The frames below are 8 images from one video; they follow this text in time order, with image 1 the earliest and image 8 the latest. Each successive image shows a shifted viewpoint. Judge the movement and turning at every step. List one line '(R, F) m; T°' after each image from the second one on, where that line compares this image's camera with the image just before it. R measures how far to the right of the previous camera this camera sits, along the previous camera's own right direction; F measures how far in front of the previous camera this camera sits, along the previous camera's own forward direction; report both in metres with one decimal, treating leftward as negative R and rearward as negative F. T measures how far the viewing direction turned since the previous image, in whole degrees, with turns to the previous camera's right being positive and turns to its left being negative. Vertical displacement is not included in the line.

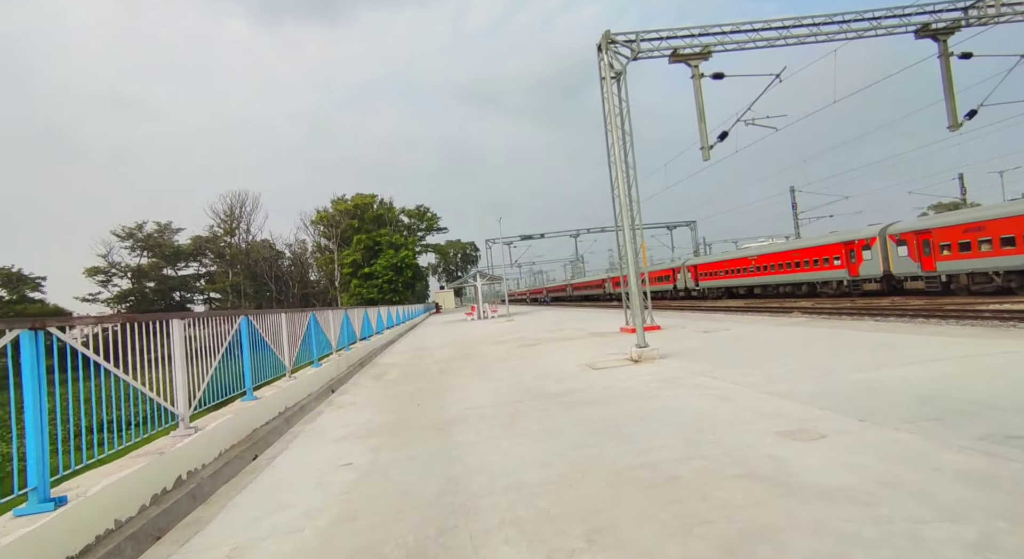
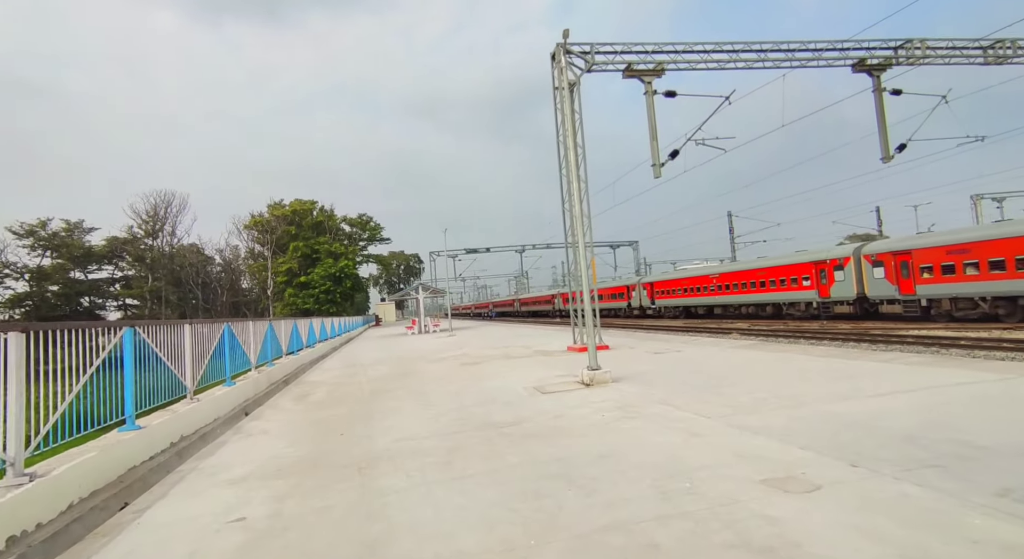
(0.0, +0.9) m; +6°
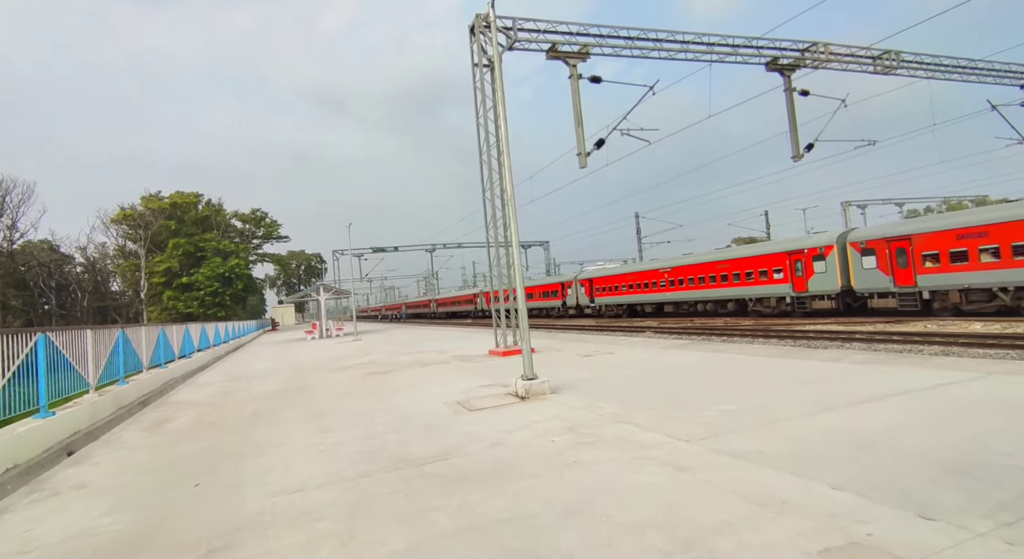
(-0.1, +1.6) m; +10°
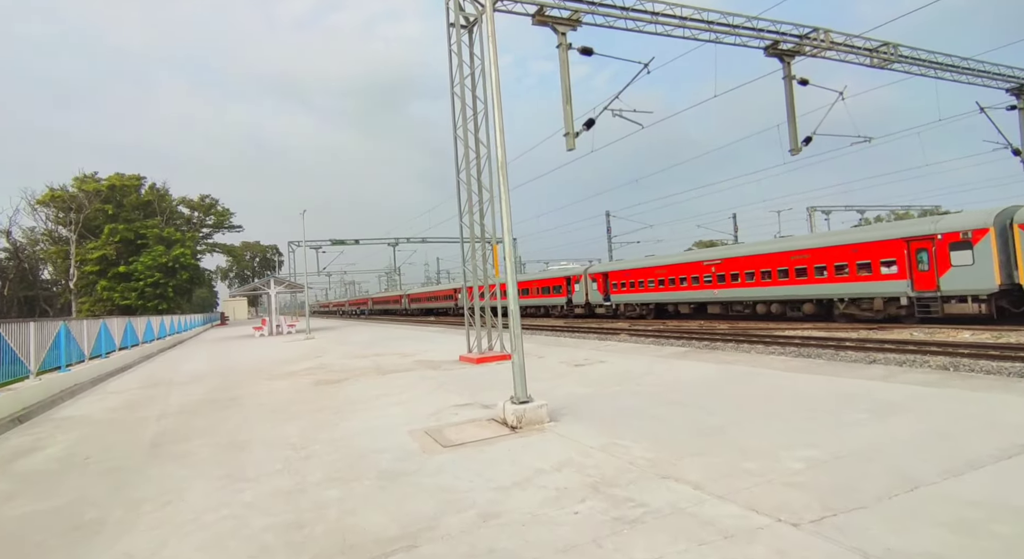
(-0.3, +1.9) m; +4°
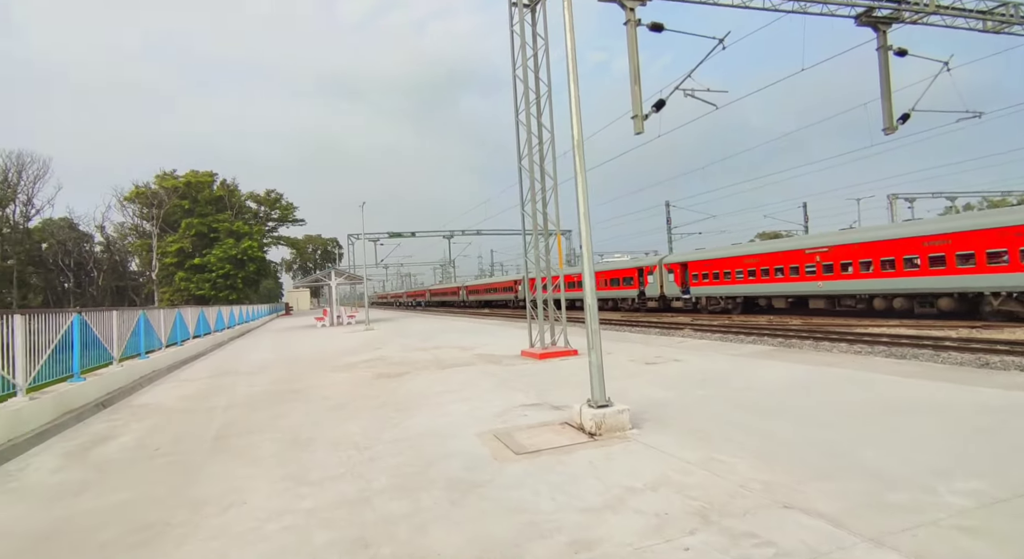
(-0.3, +0.5) m; -6°
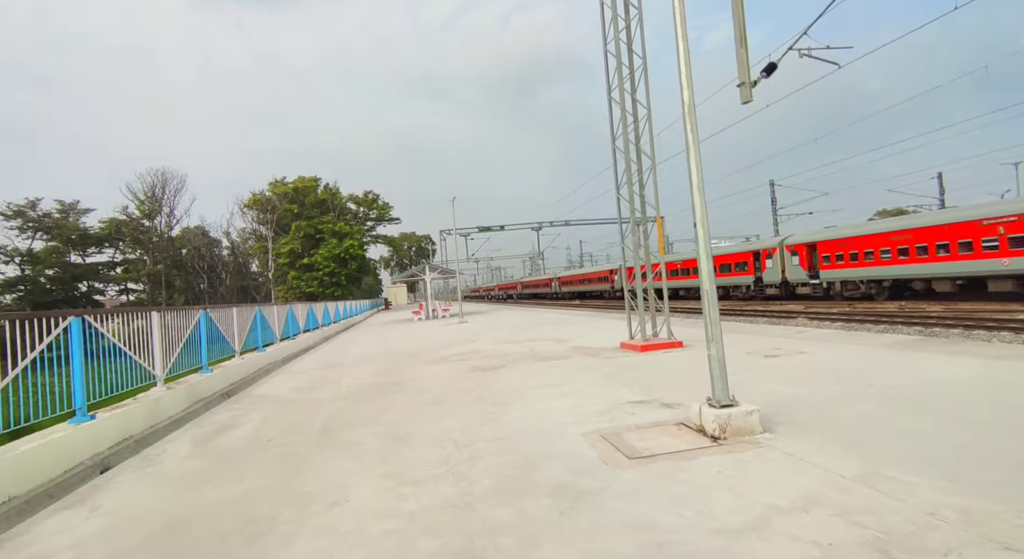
(-0.2, +0.4) m; -10°
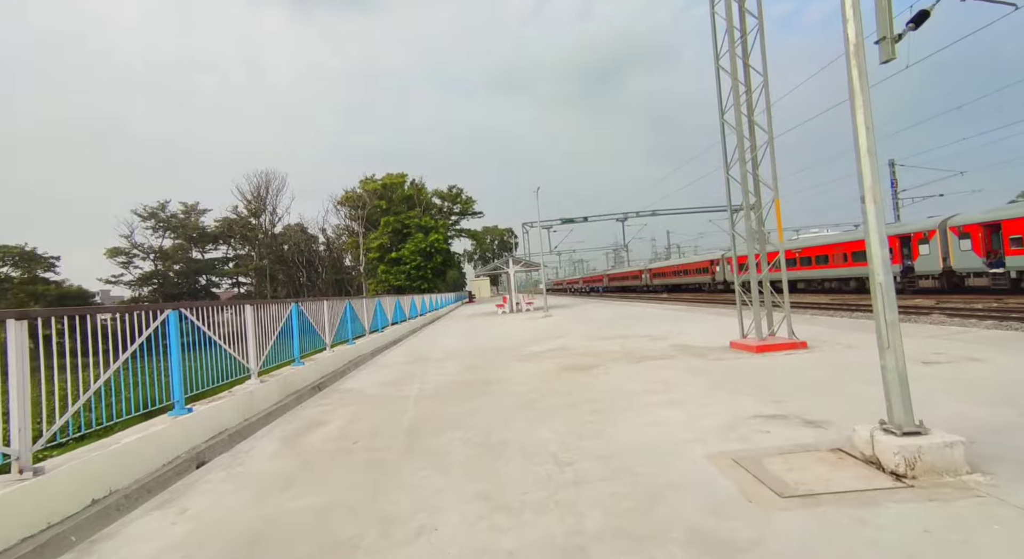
(-0.2, +0.7) m; -9°
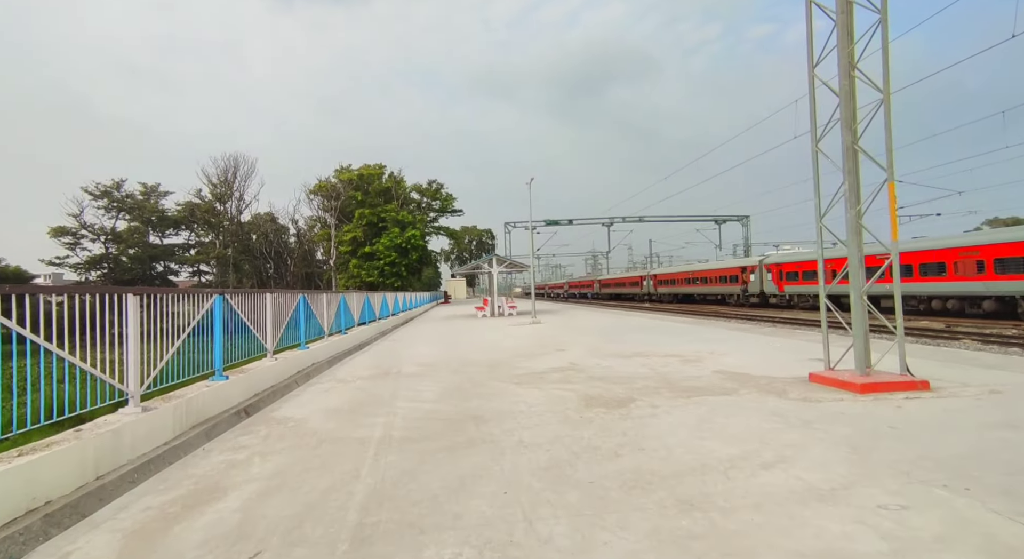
(-0.5, +2.8) m; +3°
